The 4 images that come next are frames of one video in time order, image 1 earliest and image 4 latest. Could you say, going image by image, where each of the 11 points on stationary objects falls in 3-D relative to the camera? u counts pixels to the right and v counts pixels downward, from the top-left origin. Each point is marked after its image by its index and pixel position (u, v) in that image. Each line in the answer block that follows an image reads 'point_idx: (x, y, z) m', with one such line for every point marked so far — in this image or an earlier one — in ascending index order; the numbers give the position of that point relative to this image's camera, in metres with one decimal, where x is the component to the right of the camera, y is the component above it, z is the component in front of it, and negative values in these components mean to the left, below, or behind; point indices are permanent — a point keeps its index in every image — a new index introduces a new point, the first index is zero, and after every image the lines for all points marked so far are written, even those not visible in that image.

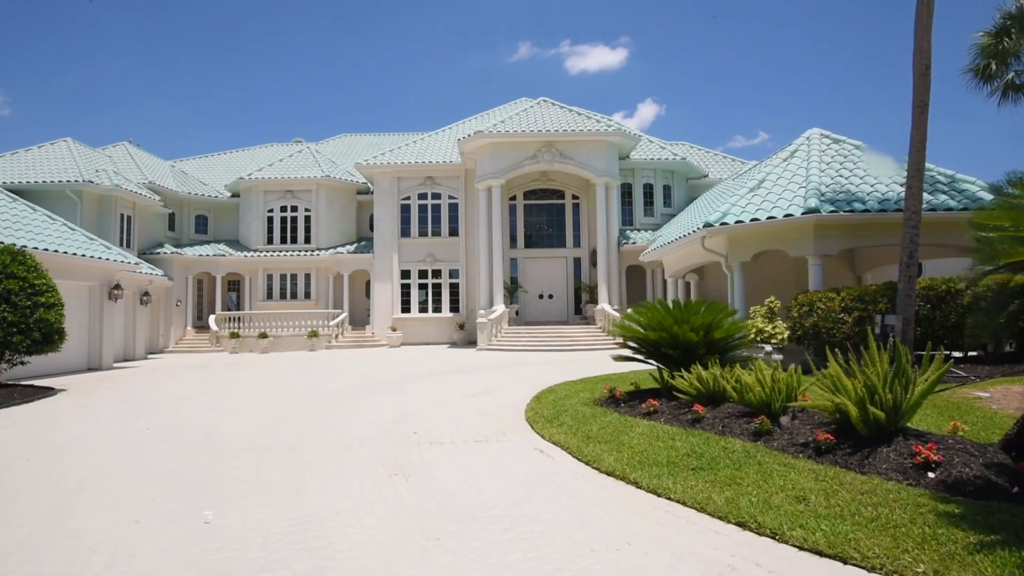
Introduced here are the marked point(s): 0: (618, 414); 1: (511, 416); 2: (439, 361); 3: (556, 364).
0: (+1.4, -1.6, +8.1) m
1: (0.0, -1.9, +9.2) m
2: (-2.3, -2.2, +19.3) m
3: (+1.2, -2.1, +17.3) m
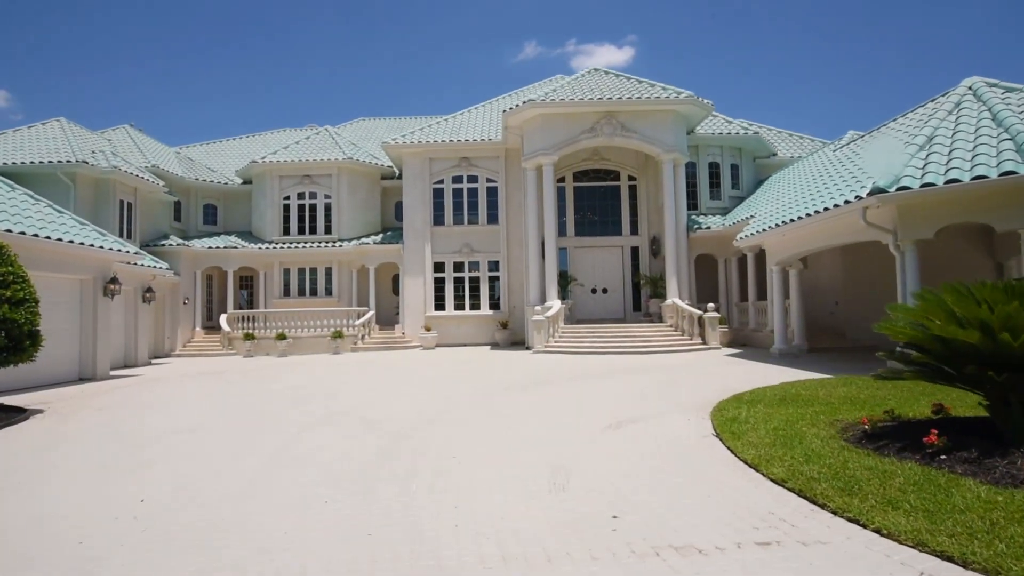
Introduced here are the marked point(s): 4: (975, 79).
0: (+3.4, -1.4, +4.5) m
1: (+2.0, -1.6, +5.6) m
2: (-0.2, -2.0, +15.7) m
3: (+3.3, -1.9, +13.7) m
4: (+10.9, +4.9, +14.8) m
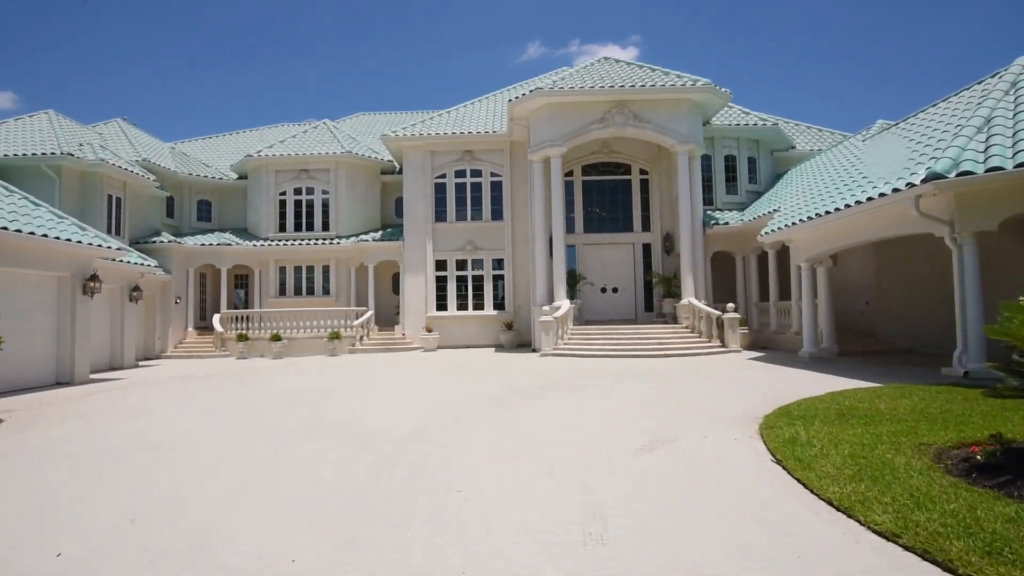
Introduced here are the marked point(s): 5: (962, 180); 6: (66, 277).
0: (+3.5, -1.3, +3.2) m
1: (+2.1, -1.6, +4.4) m
2: (0.0, -1.9, +14.5) m
3: (+3.4, -1.8, +12.4) m
4: (+11.1, +4.9, +13.5) m
5: (+7.2, +1.7, +10.1) m
6: (-12.7, +0.3, +18.1) m
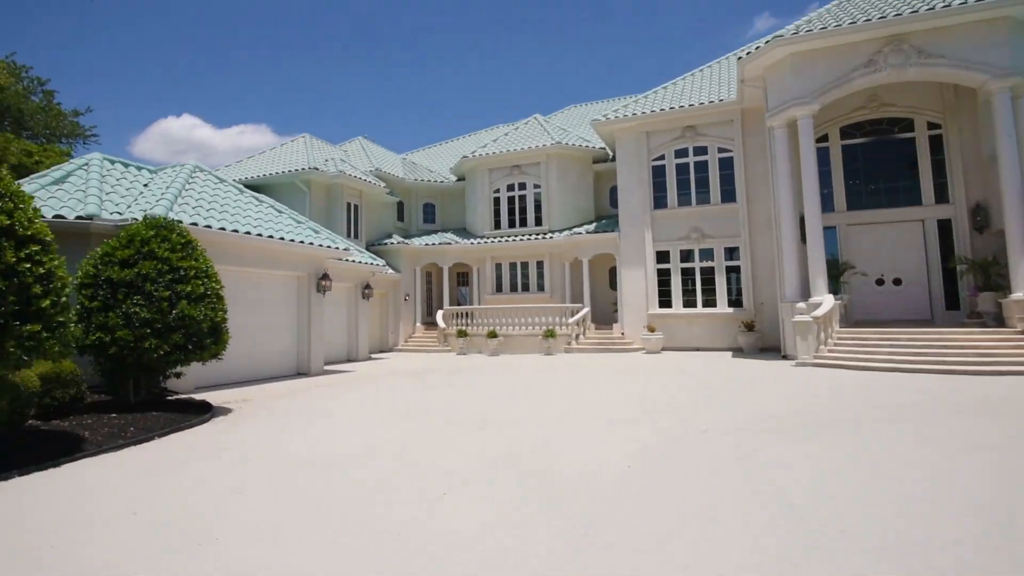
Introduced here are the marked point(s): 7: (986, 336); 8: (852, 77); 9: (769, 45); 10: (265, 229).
0: (+3.9, -1.2, -1.1) m
1: (+3.0, -1.5, +0.5) m
2: (+4.4, -1.8, +10.7) m
3: (+7.0, -1.6, +7.6) m
4: (+14.4, +5.2, +6.0) m
5: (+9.7, +2.0, +4.1) m
6: (-6.3, +0.3, +18.4) m
7: (+11.6, -1.2, +15.3) m
8: (+9.9, +6.1, +18.0) m
9: (+7.8, +7.2, +18.3) m
10: (-6.9, +1.7, +16.7) m
